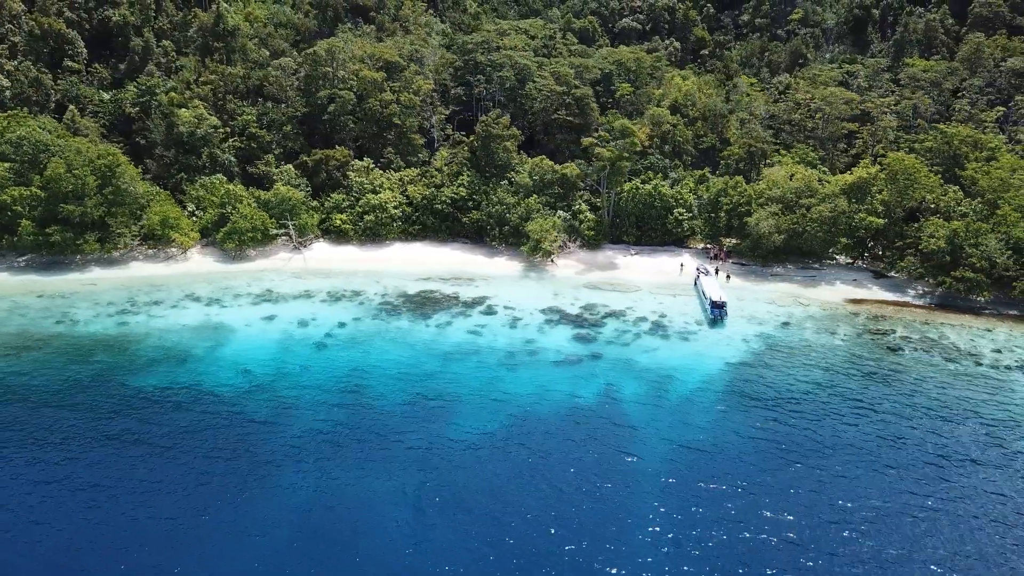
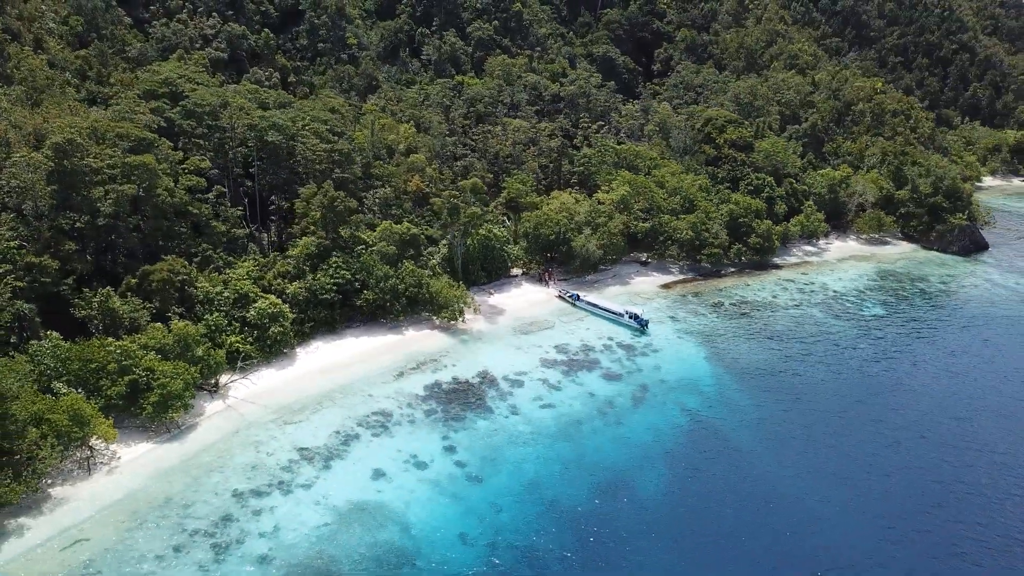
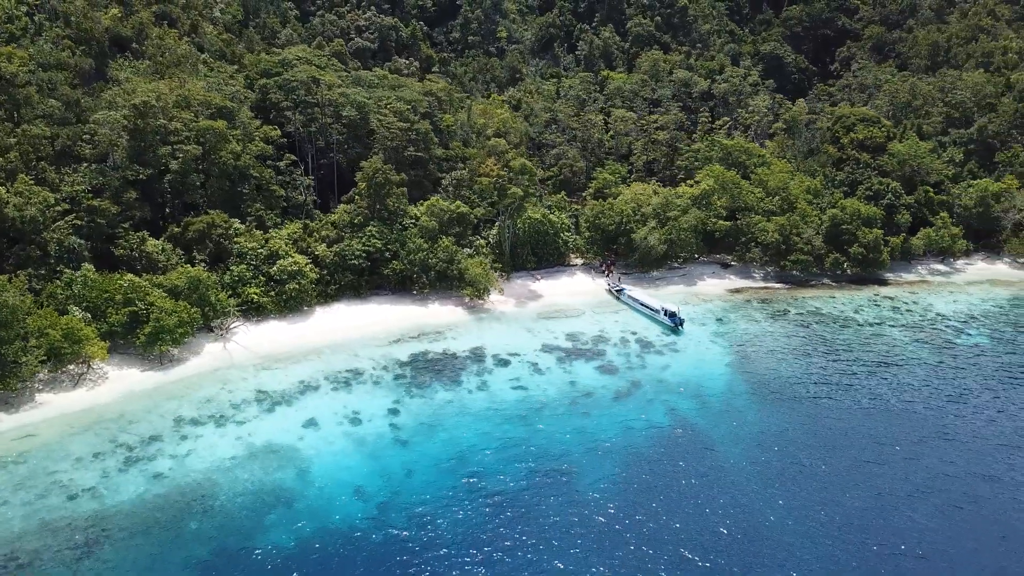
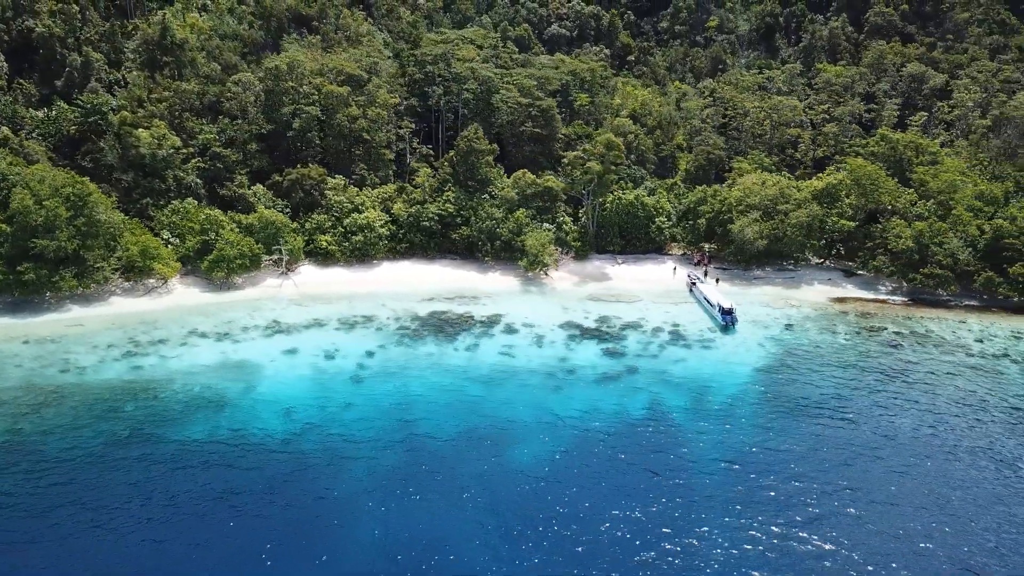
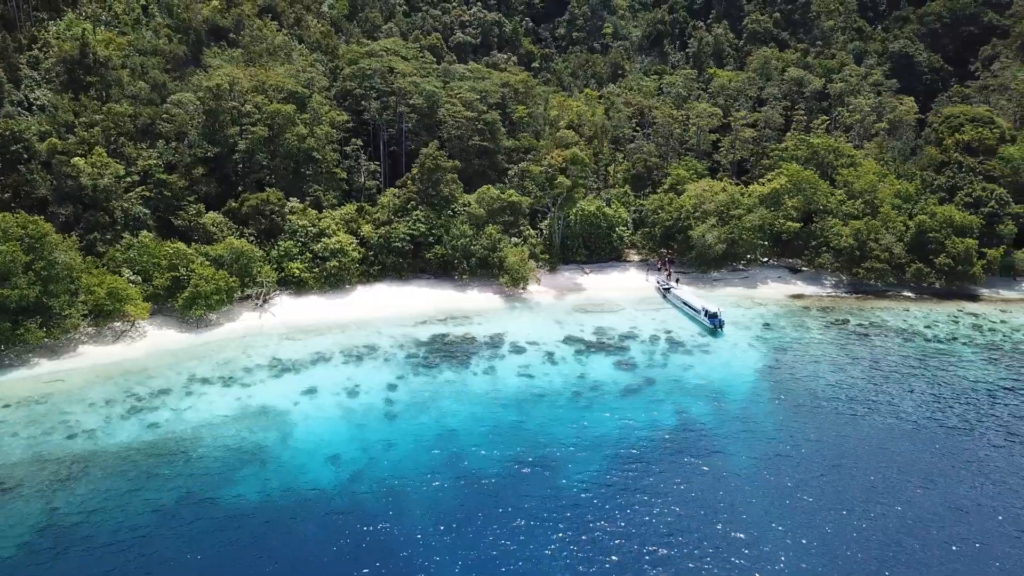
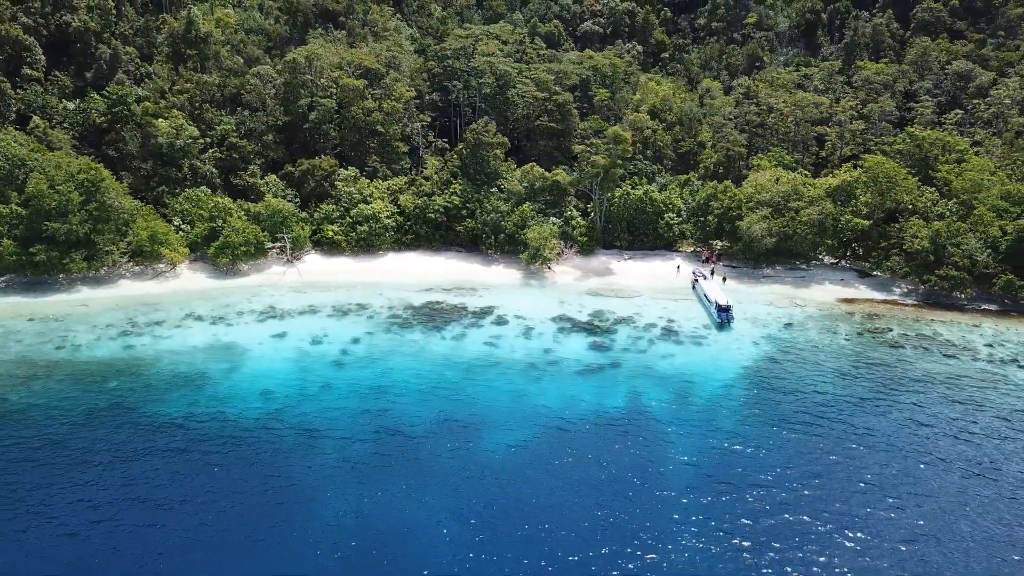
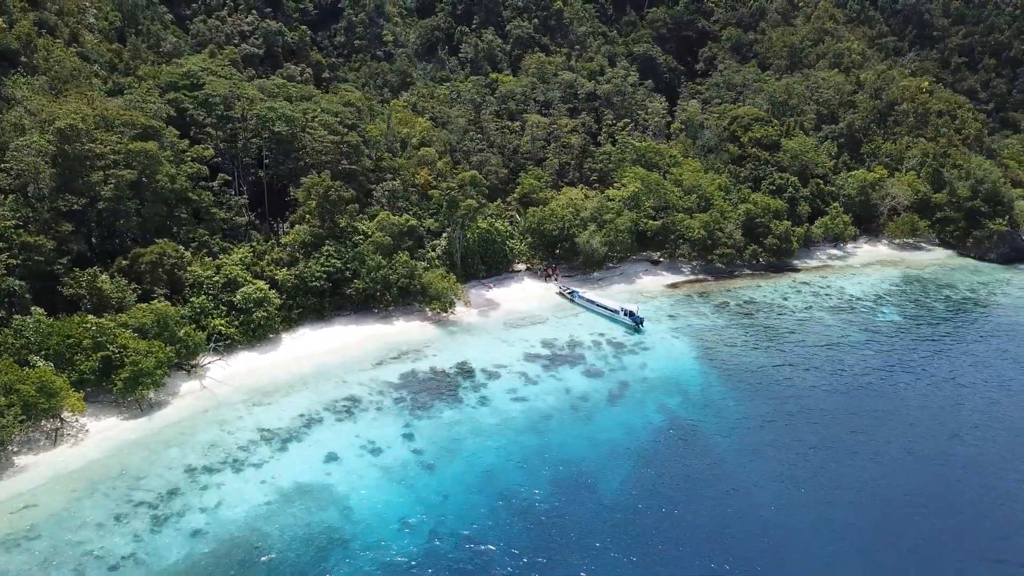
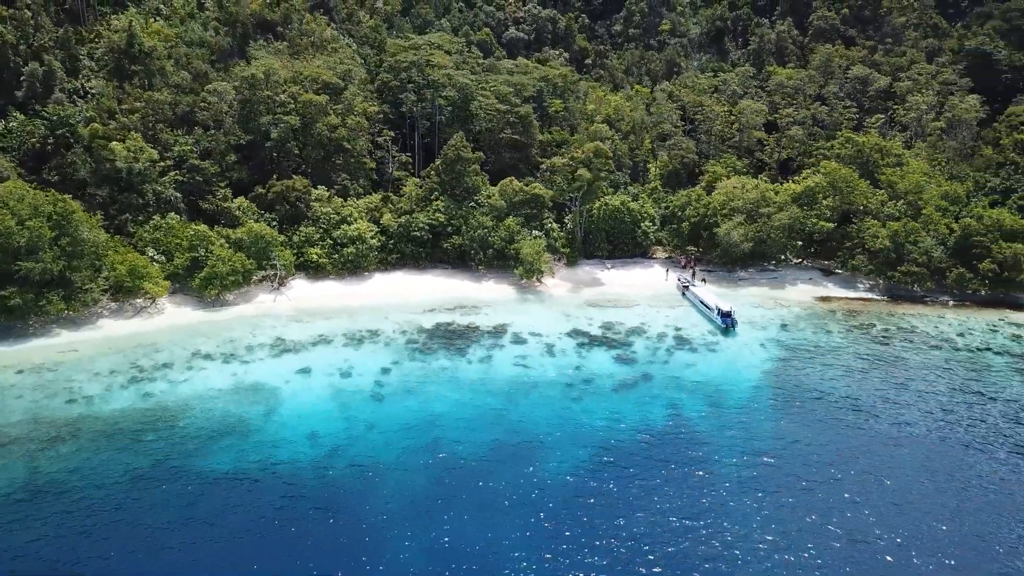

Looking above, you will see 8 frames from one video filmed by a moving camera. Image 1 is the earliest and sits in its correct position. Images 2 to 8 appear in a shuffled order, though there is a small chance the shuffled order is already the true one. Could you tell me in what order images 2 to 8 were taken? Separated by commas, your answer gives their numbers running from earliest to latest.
6, 4, 8, 5, 3, 7, 2
